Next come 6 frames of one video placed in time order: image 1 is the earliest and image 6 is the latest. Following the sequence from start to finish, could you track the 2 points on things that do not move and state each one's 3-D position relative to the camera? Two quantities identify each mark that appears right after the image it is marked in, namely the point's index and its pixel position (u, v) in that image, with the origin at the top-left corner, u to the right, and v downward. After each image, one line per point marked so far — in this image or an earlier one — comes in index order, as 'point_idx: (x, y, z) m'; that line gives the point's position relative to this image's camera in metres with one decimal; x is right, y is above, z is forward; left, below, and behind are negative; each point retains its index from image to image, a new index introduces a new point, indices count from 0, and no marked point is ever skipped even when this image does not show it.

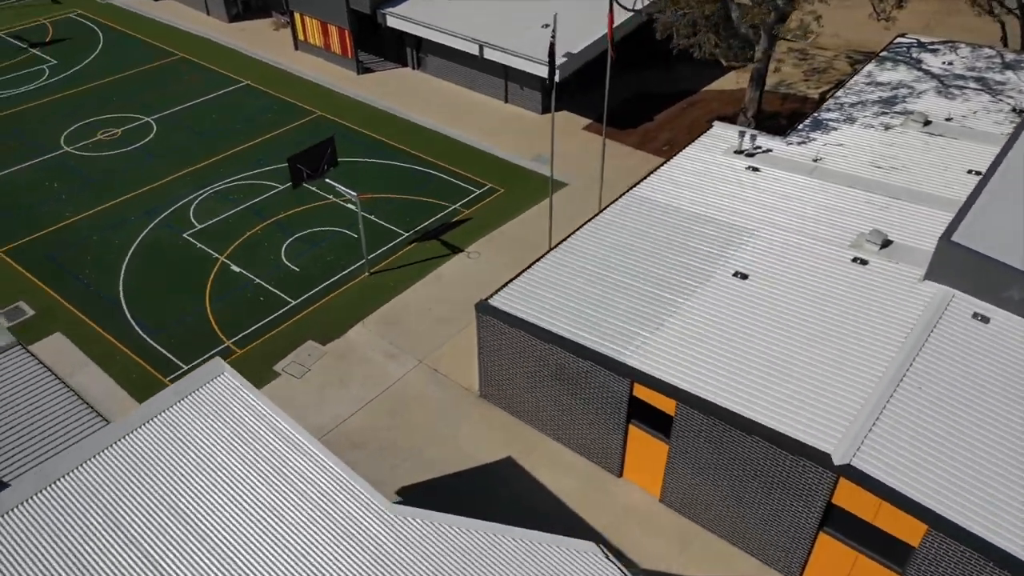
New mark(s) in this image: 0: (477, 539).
0: (-0.5, -3.9, +13.0) m
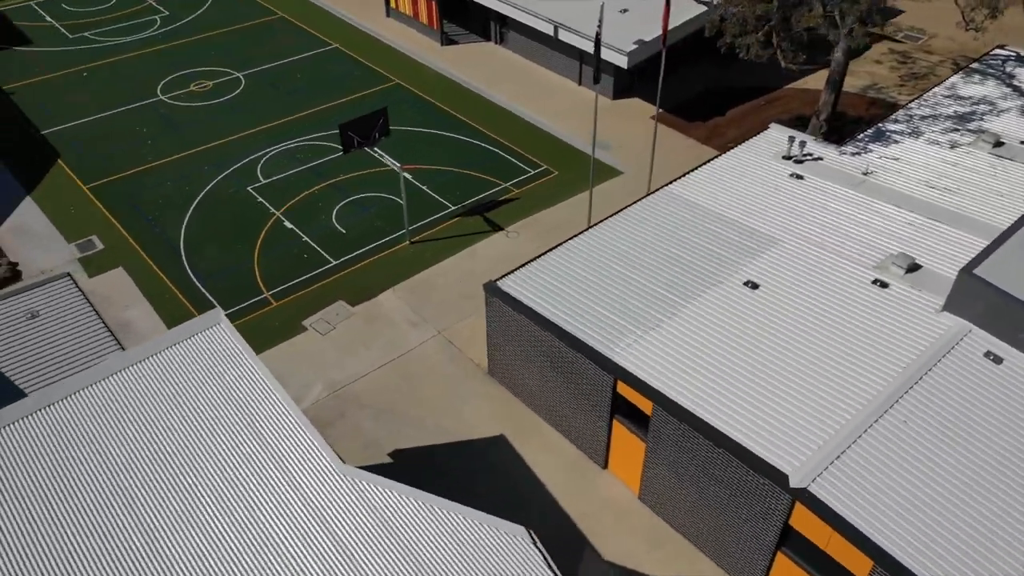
0: (-1.5, -3.6, +13.7) m
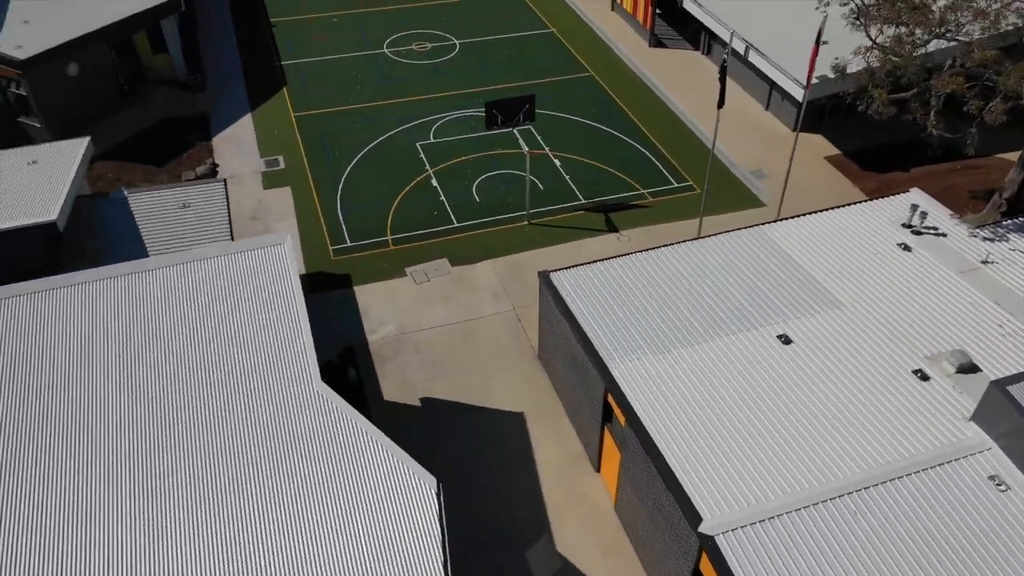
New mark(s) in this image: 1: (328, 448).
0: (-2.8, -2.8, +15.9) m
1: (-3.5, -3.0, +15.6) m
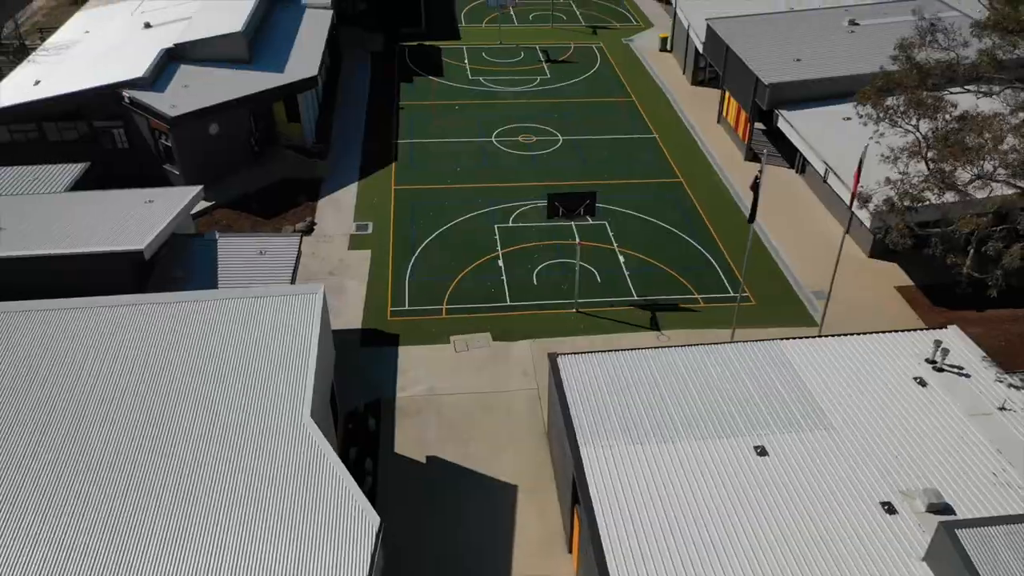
0: (-3.8, -3.8, +17.6) m
1: (-4.5, -3.9, +17.4) m
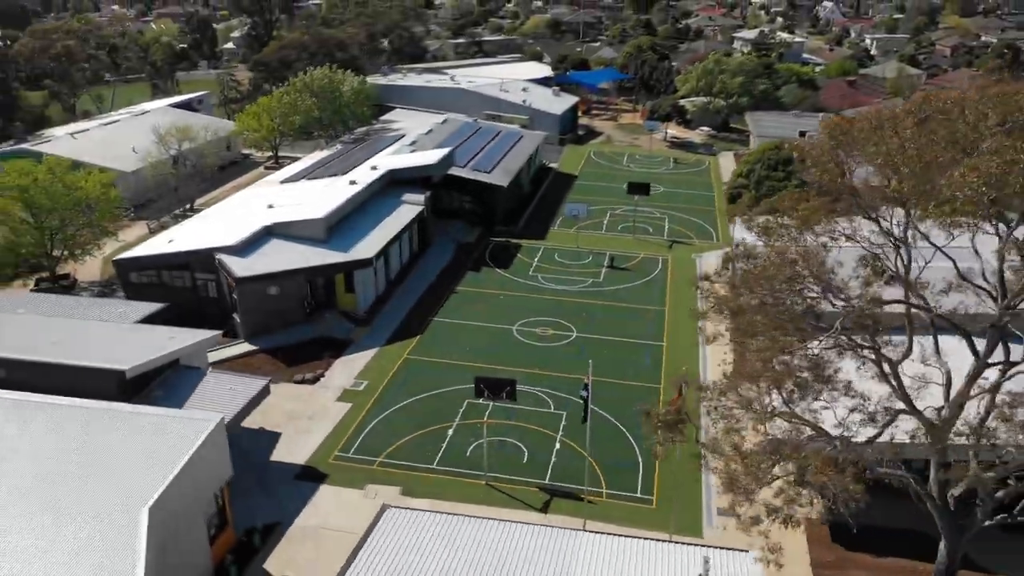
0: (-10.1, -7.2, +22.8) m
1: (-10.9, -7.1, +22.8) m
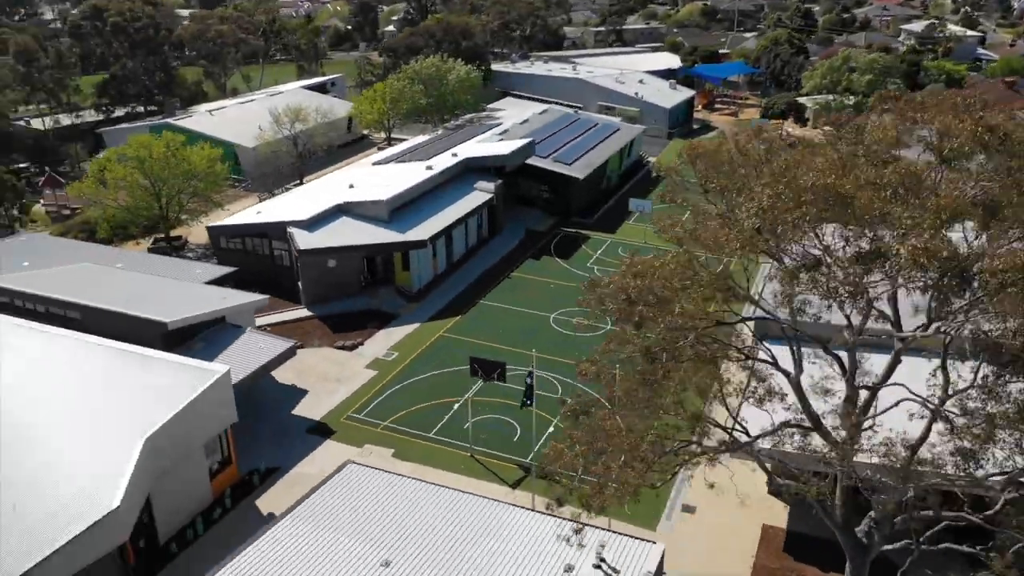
0: (-12.5, -6.0, +27.3) m
1: (-13.2, -5.9, +27.5) m
